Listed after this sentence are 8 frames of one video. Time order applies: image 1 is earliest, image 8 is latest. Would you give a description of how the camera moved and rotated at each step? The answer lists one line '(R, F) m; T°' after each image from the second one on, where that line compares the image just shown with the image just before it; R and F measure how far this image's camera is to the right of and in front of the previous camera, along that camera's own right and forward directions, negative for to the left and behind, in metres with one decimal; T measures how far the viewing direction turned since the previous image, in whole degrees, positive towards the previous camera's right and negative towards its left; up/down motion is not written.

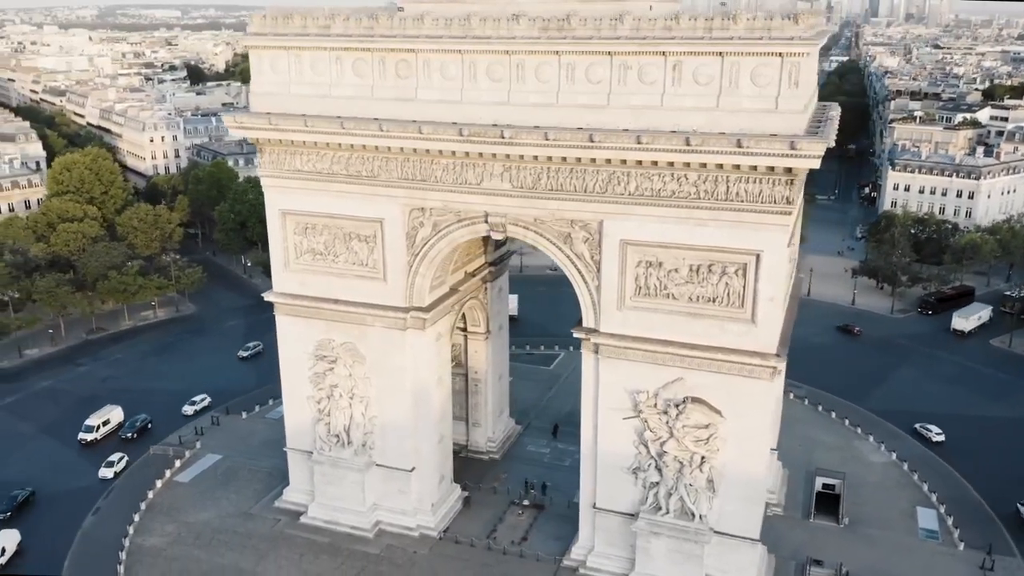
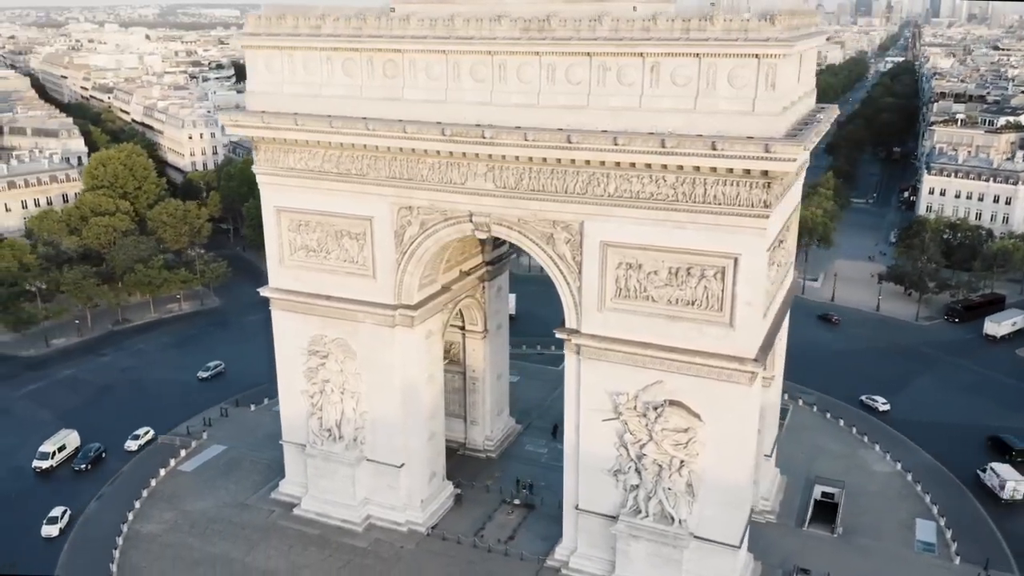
(+1.4, 0.0) m; -3°
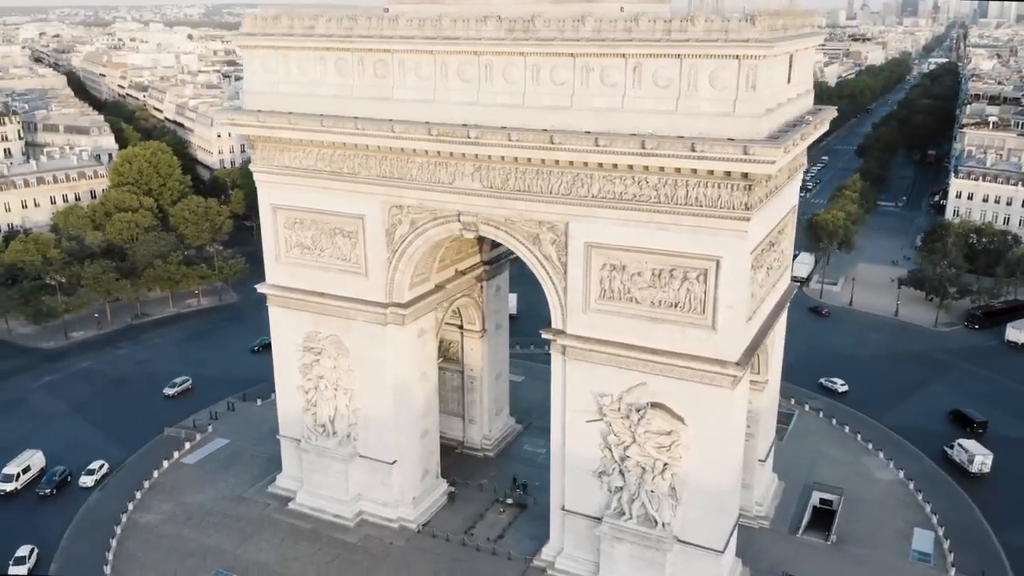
(+1.1, 0.0) m; -2°
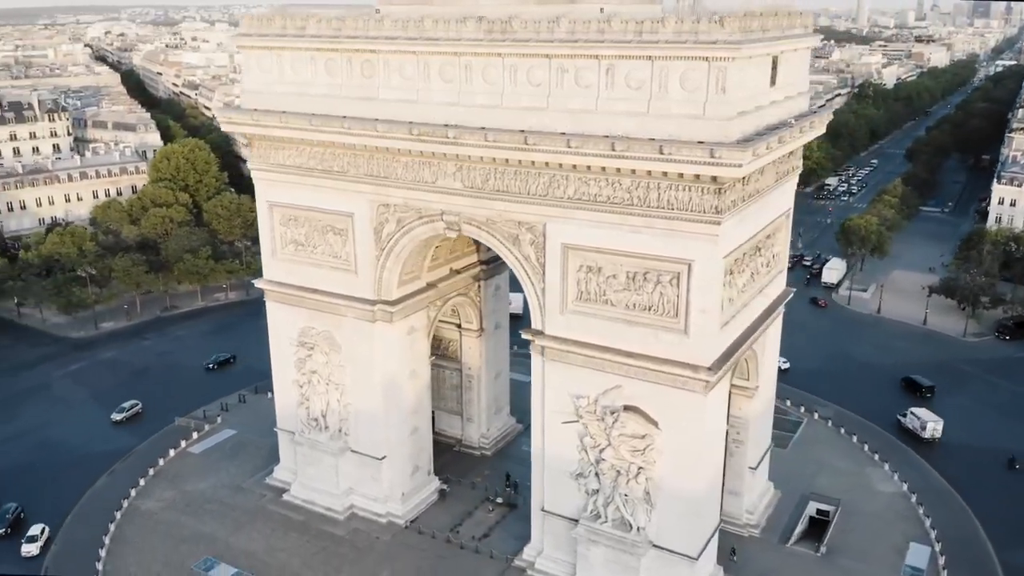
(+1.7, 0.0) m; -3°
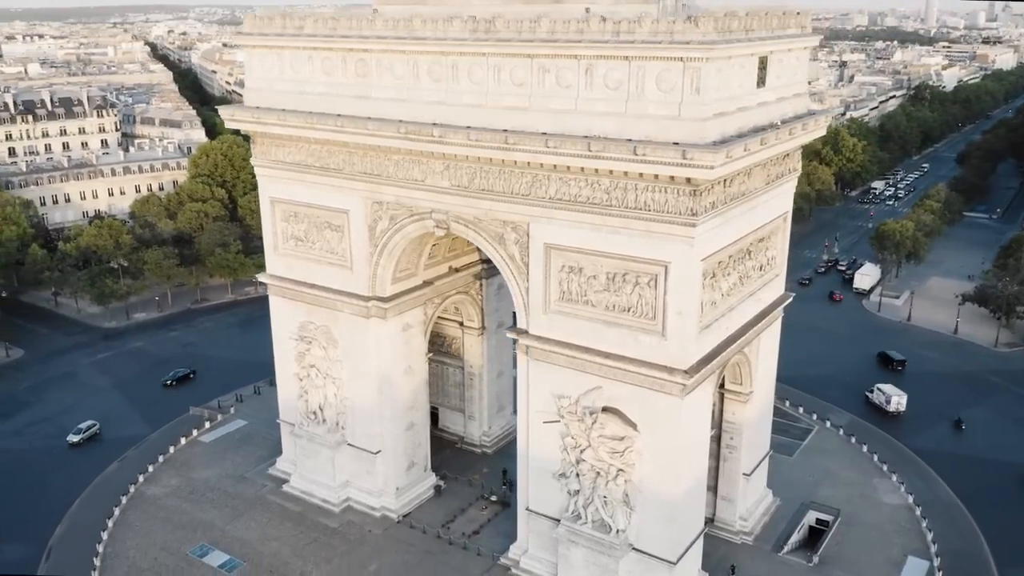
(+1.5, 0.0) m; -3°
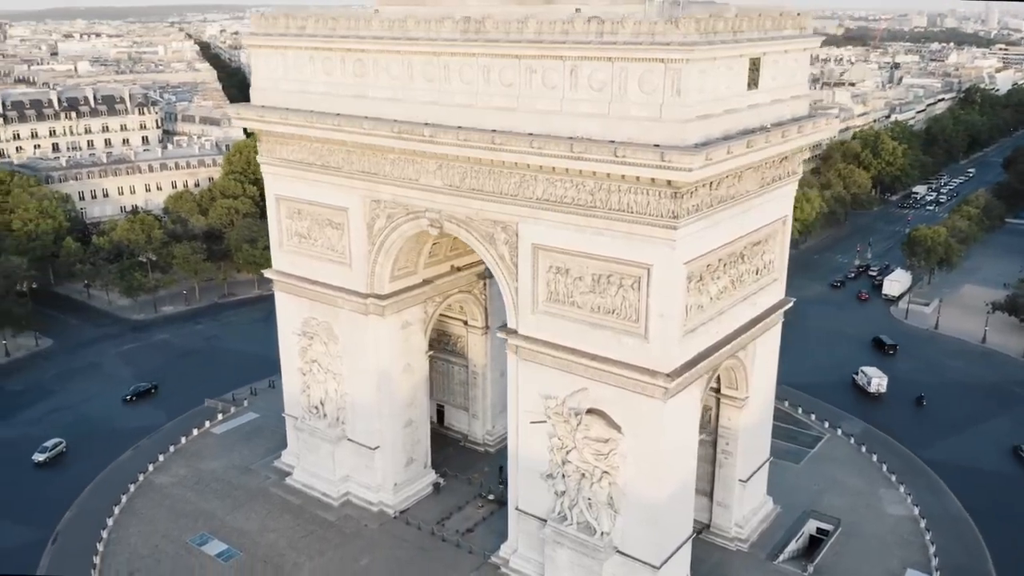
(+1.3, 0.0) m; -3°
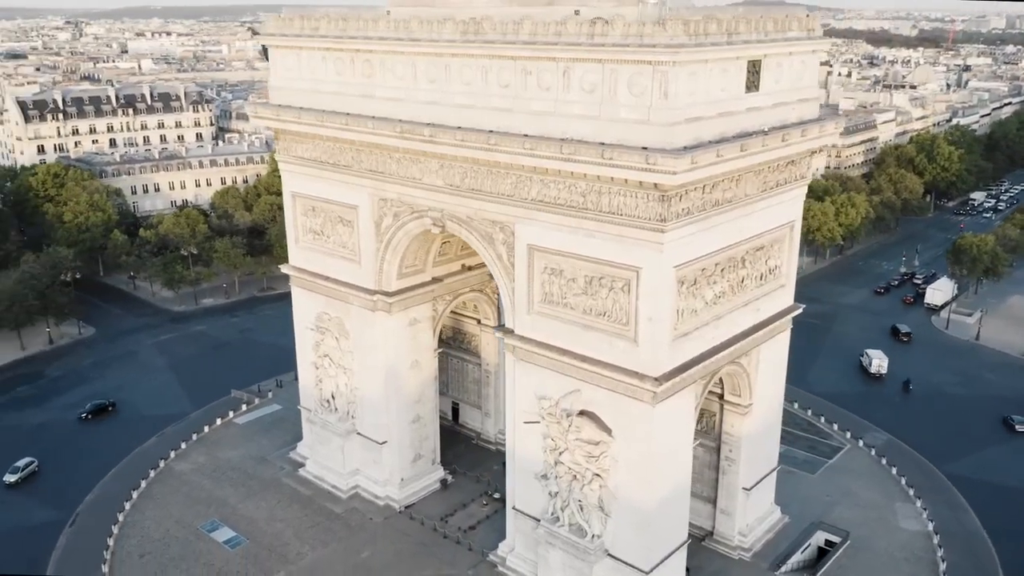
(+1.4, 0.0) m; -4°
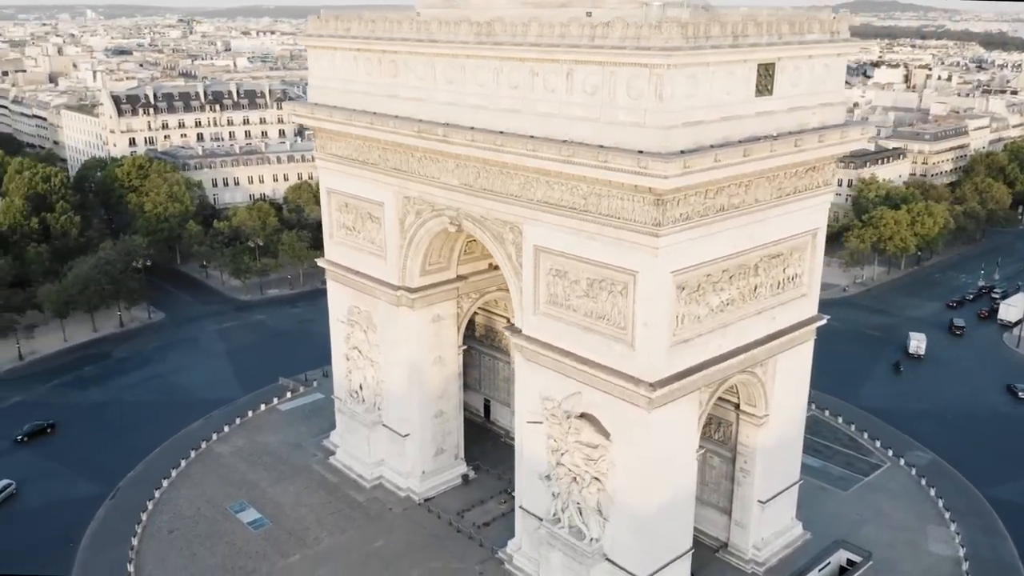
(+1.9, -0.1) m; -6°
